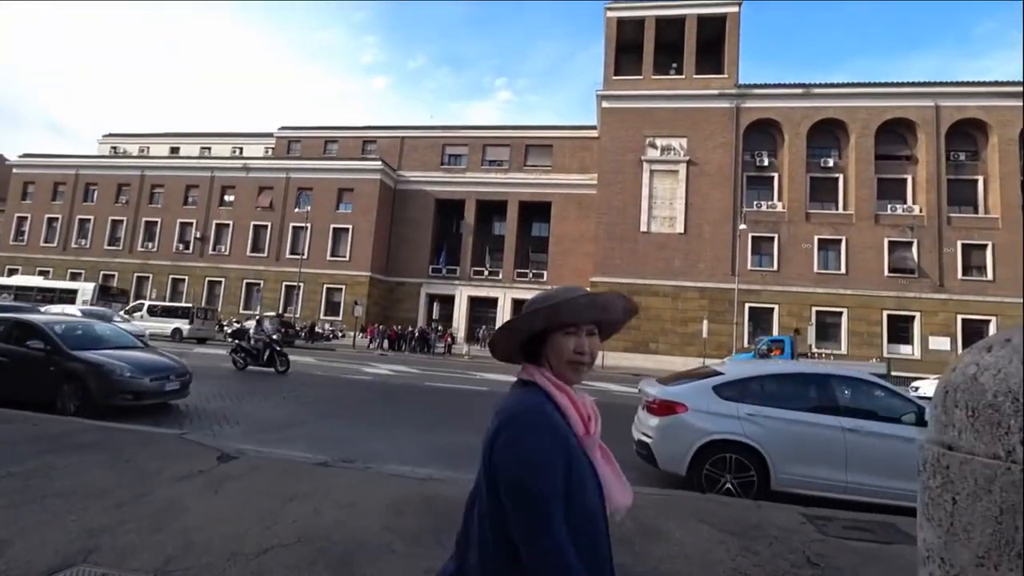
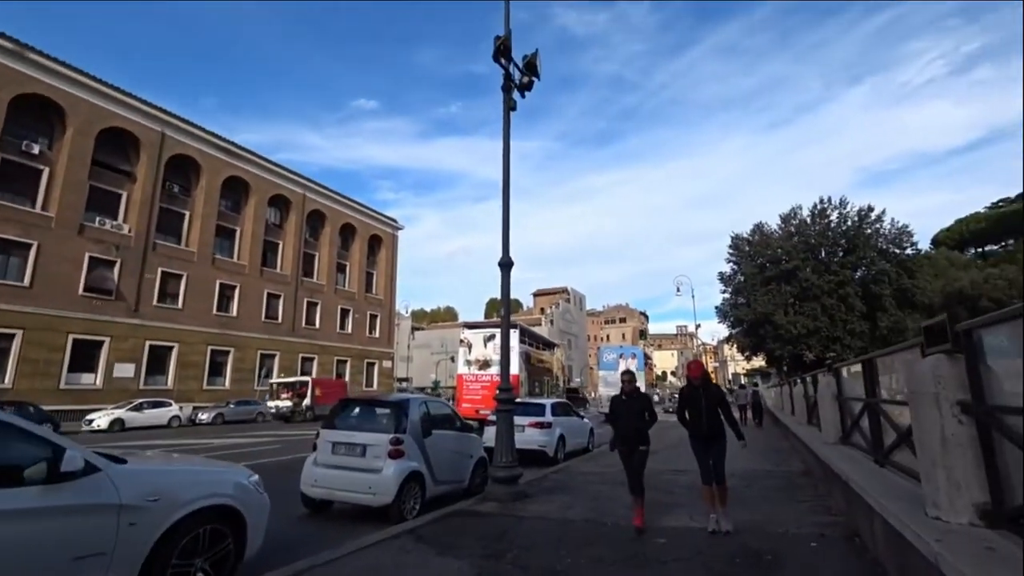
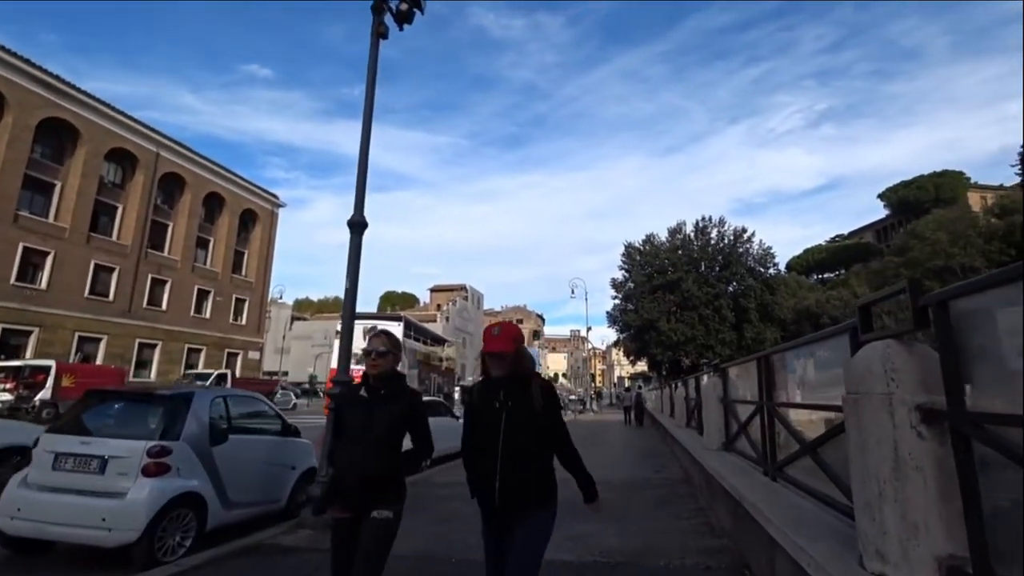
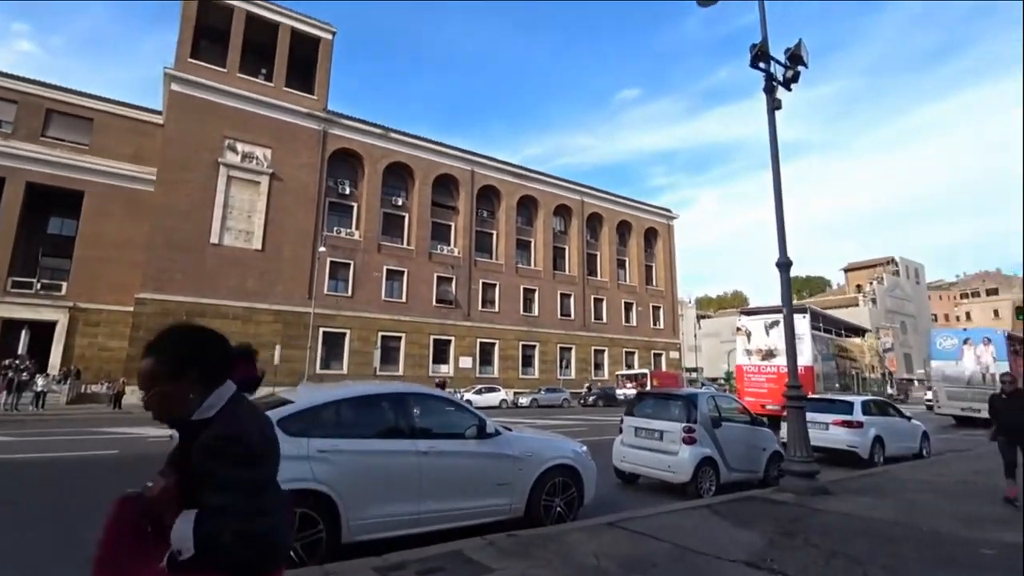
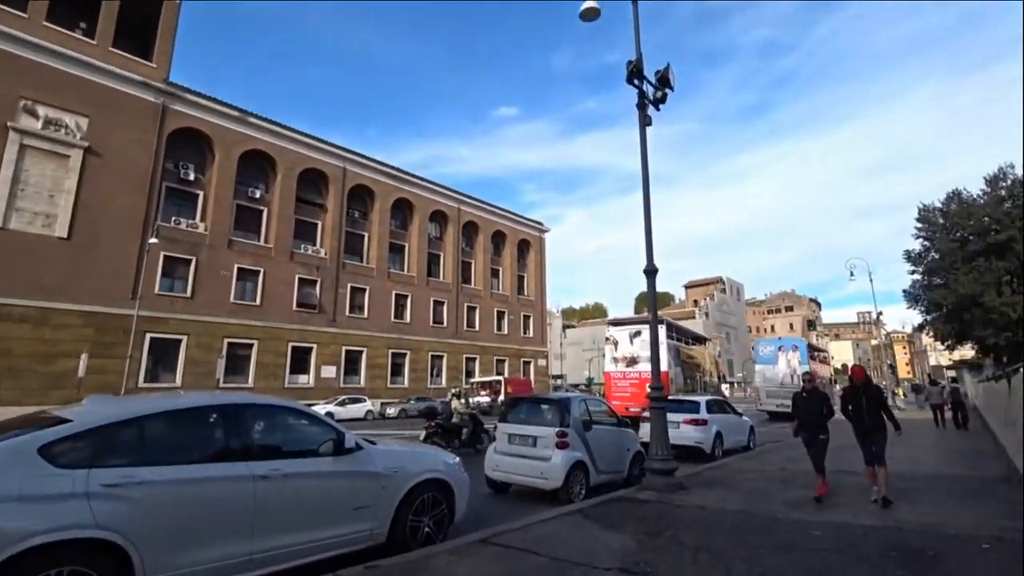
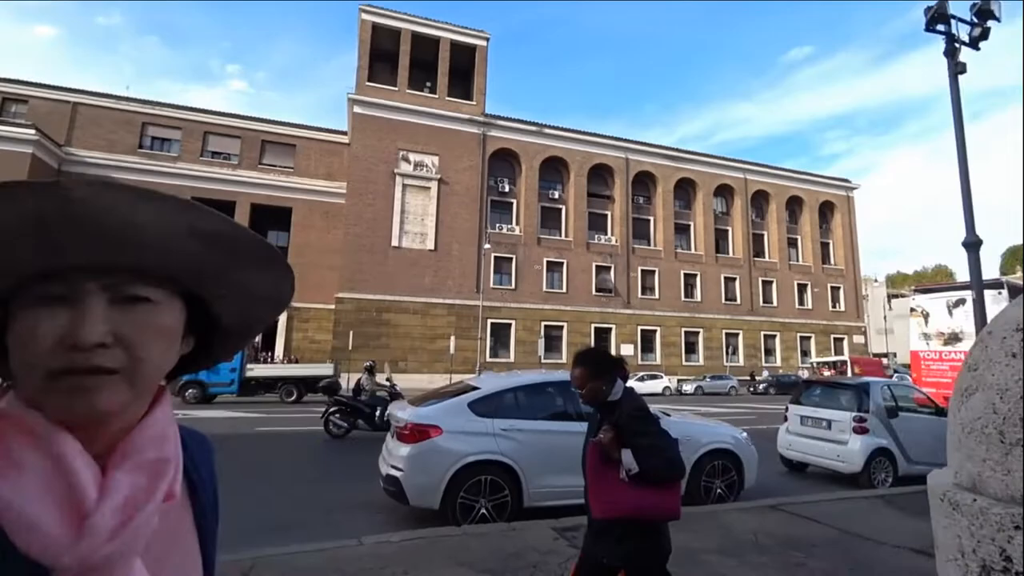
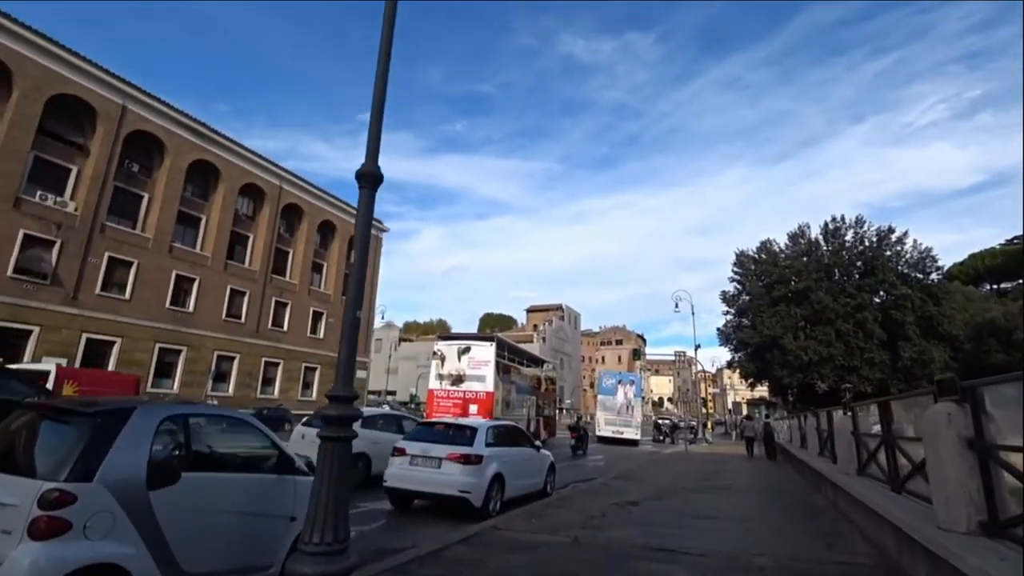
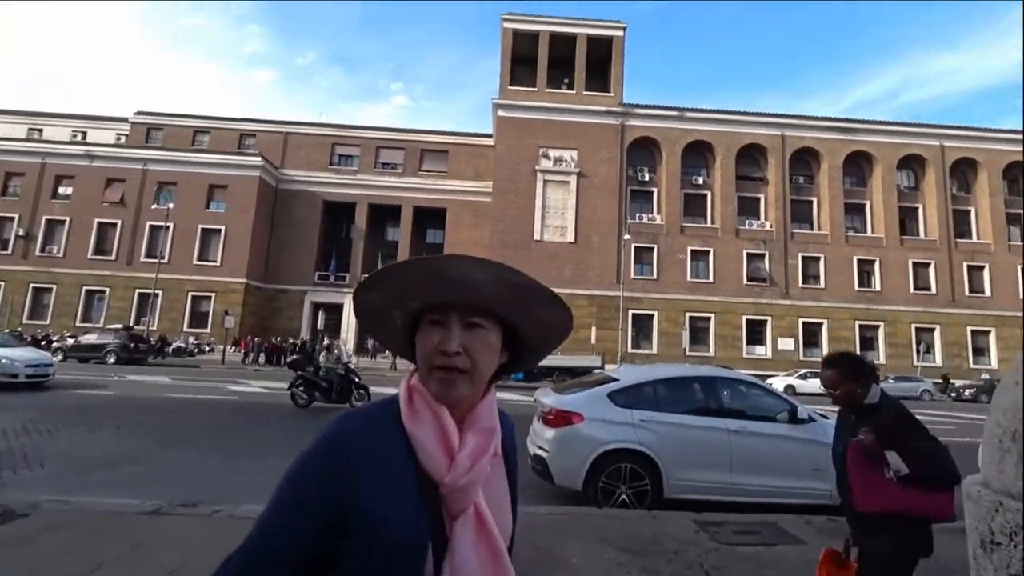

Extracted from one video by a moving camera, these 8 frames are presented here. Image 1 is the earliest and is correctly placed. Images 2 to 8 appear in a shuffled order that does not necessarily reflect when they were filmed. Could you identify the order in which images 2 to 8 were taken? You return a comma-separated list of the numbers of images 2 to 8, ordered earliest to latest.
8, 6, 4, 5, 2, 3, 7
